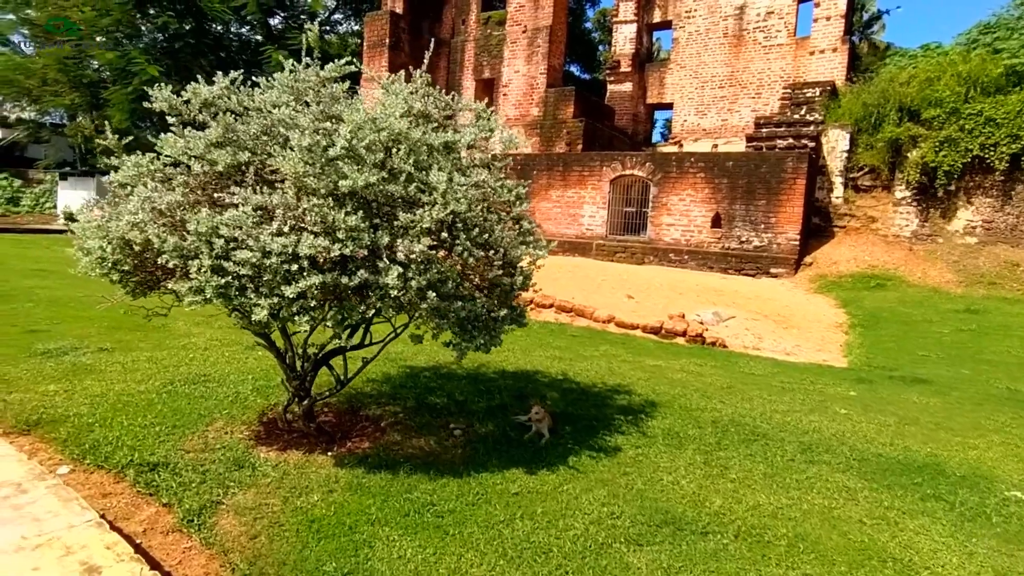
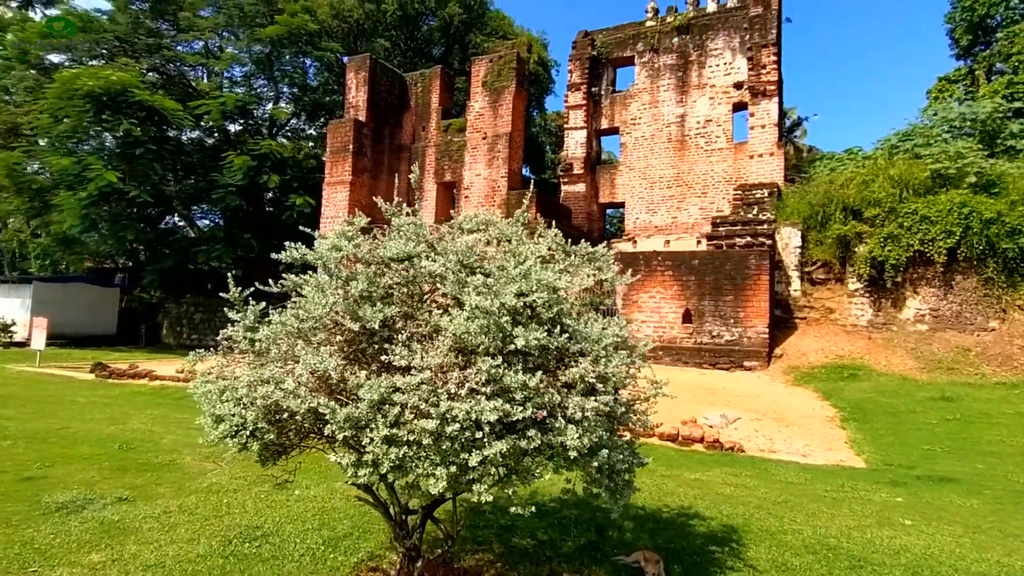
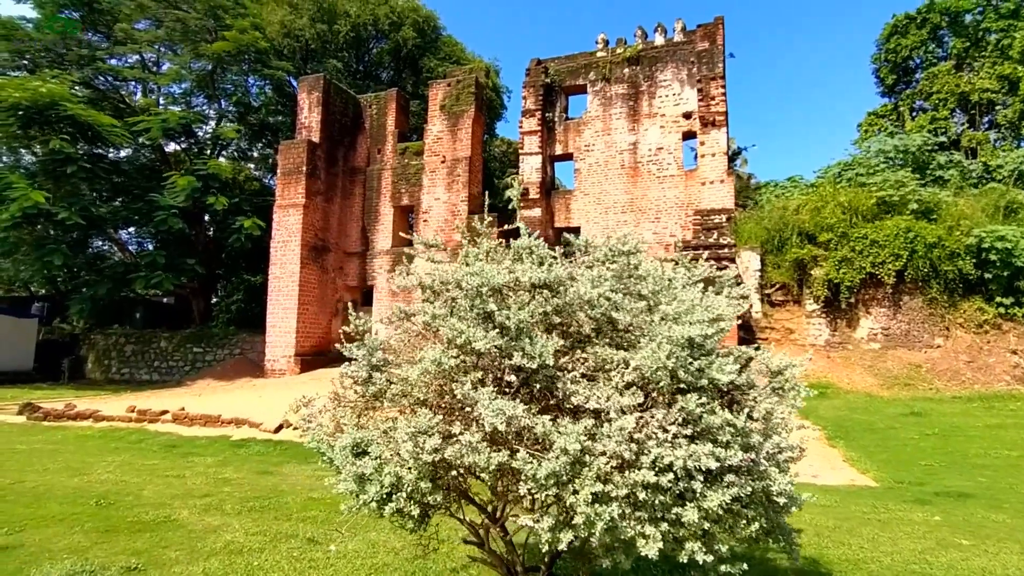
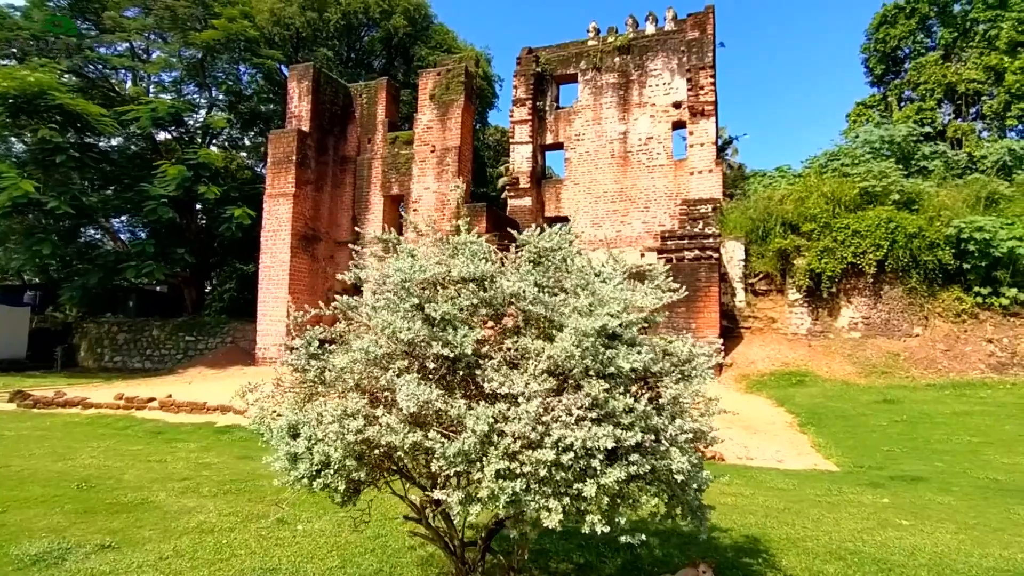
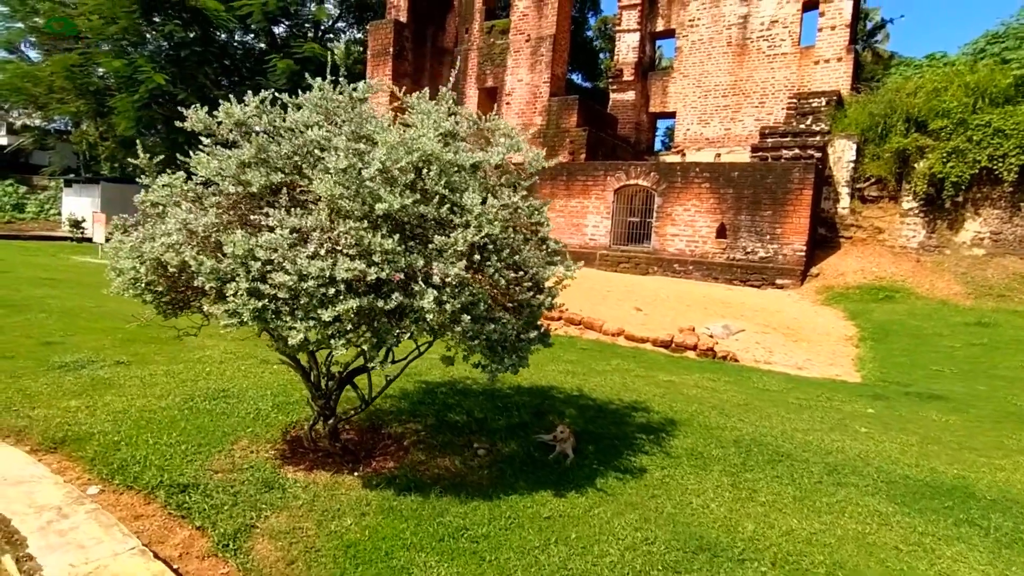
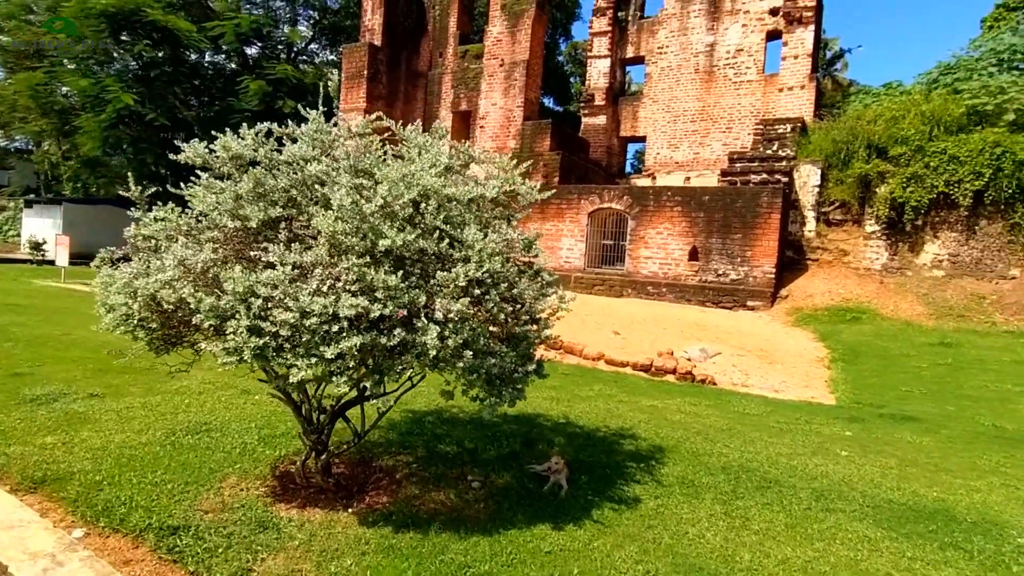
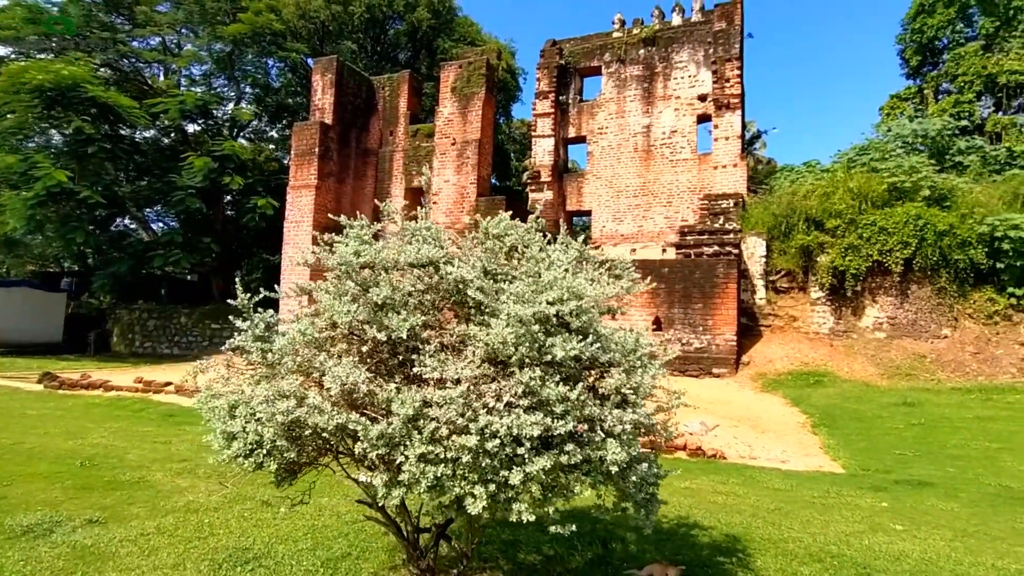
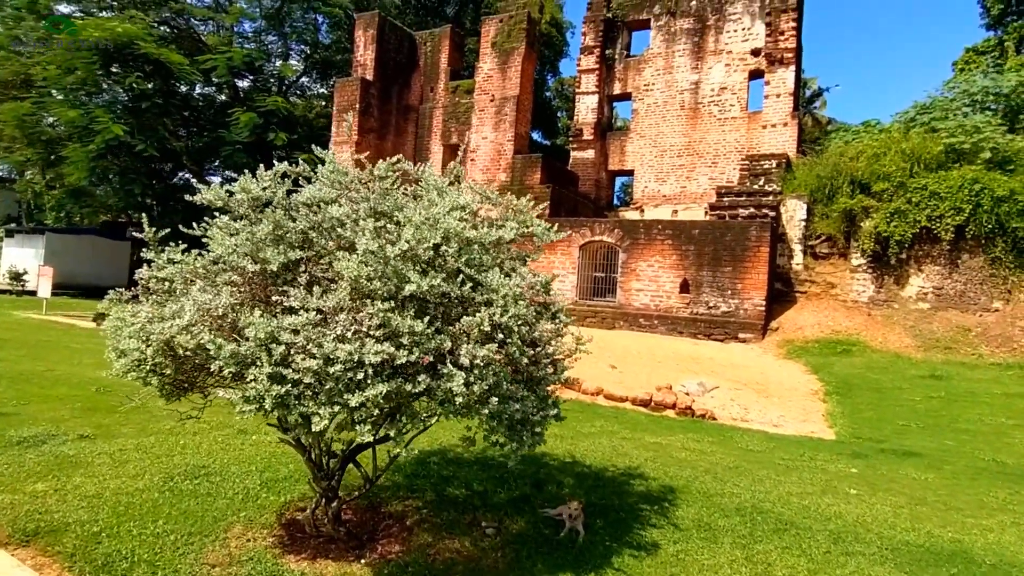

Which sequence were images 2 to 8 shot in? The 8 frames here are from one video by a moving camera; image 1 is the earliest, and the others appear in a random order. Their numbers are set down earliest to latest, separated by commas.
5, 6, 8, 2, 7, 4, 3
